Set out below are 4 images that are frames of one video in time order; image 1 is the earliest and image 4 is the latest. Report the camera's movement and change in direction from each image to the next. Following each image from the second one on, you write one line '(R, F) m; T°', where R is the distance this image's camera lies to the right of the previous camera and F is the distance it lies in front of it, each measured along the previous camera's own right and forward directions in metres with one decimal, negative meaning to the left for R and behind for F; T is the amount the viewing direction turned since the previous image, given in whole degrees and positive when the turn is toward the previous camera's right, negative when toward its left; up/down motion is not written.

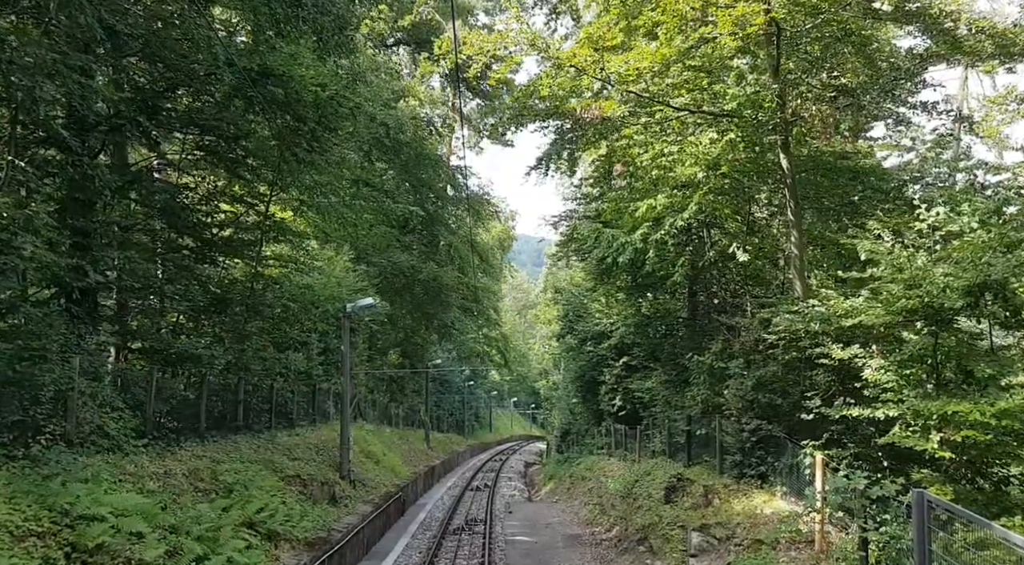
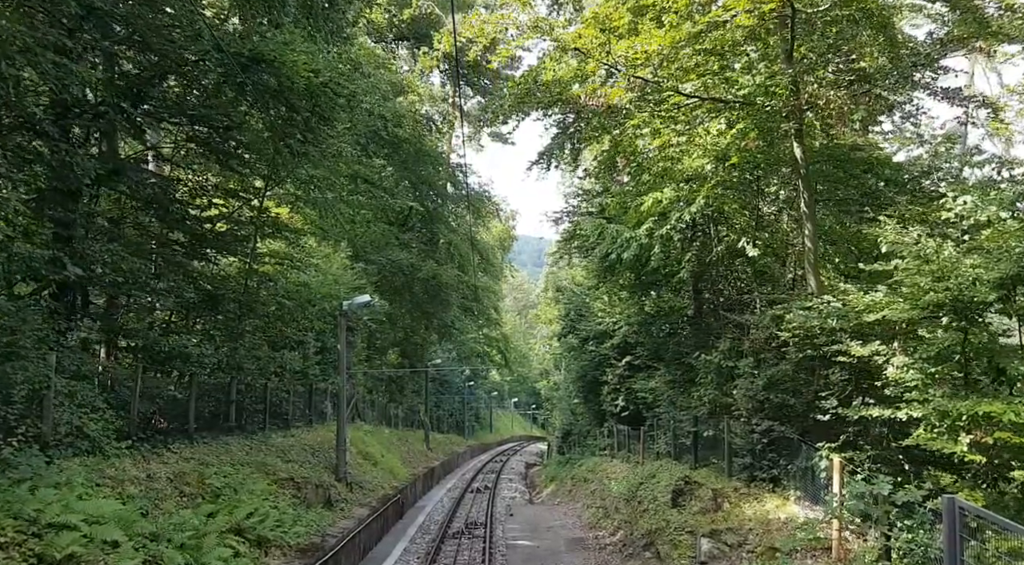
(0.0, +0.7) m; 0°
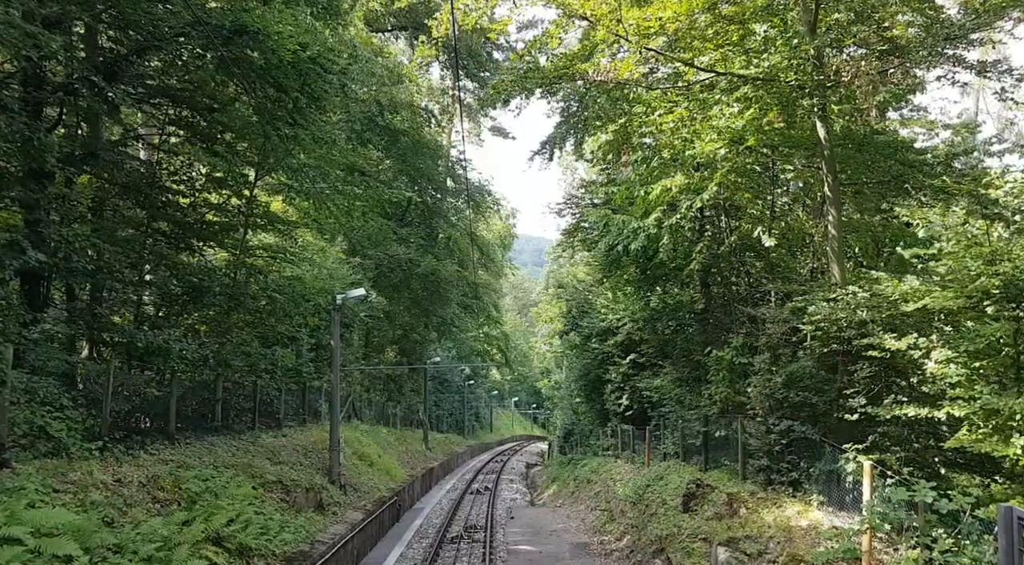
(0.0, +1.0) m; 0°
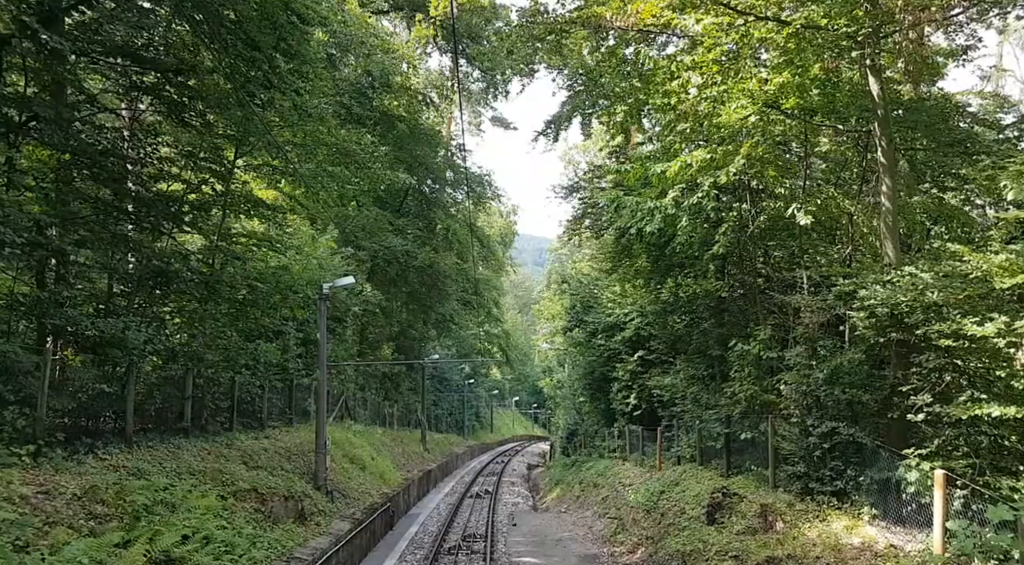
(0.0, +1.9) m; 0°
